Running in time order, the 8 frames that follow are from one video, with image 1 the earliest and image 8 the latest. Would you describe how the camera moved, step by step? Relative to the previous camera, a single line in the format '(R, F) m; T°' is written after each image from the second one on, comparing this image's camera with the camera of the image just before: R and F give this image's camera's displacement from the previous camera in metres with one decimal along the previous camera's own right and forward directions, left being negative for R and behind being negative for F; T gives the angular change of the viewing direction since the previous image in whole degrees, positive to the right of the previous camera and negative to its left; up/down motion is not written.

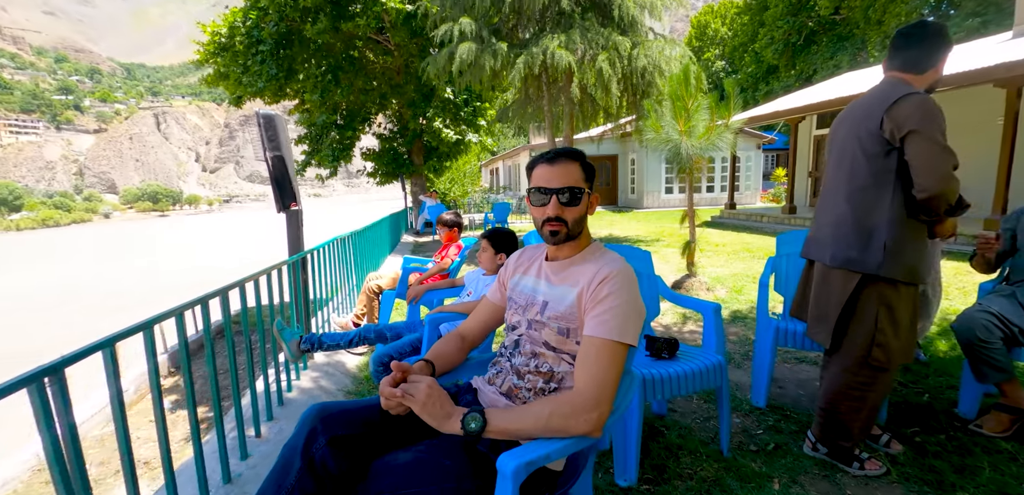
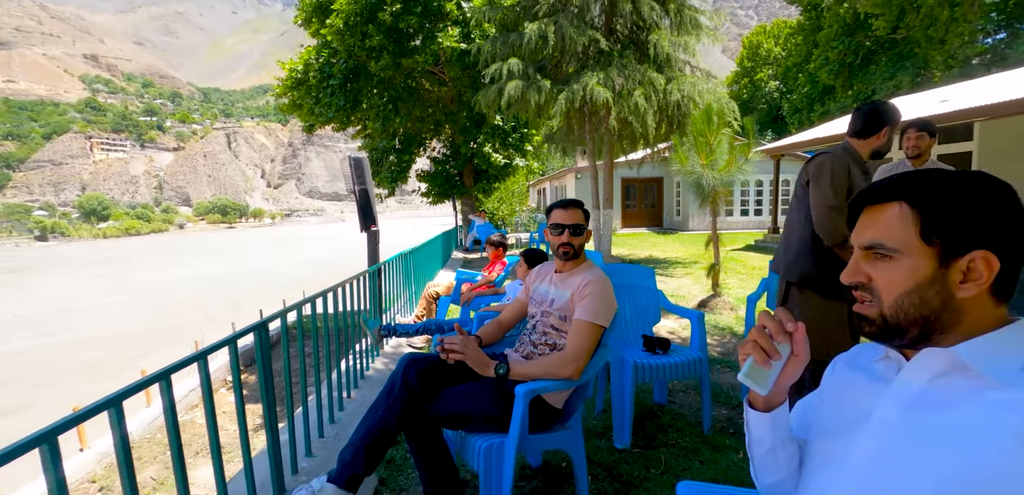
(+0.1, -0.7) m; -5°
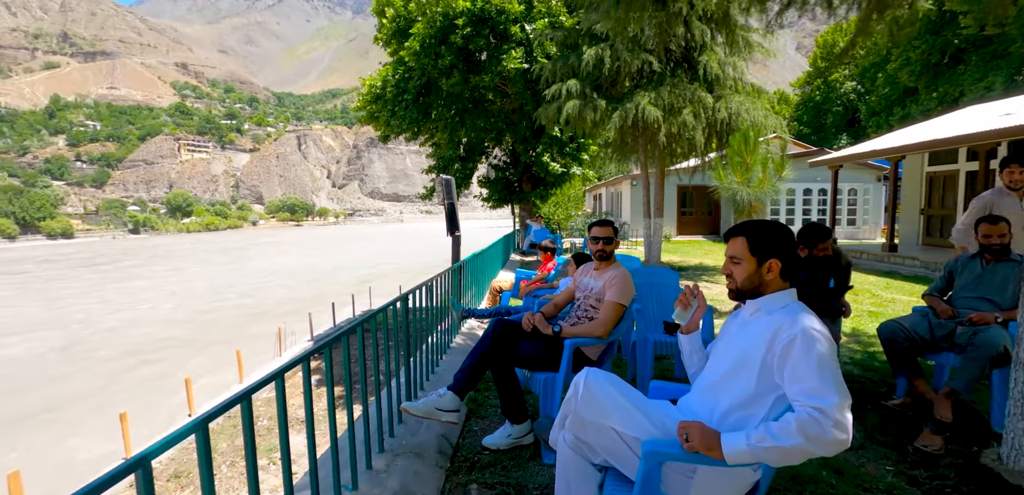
(0.0, -1.0) m; -6°
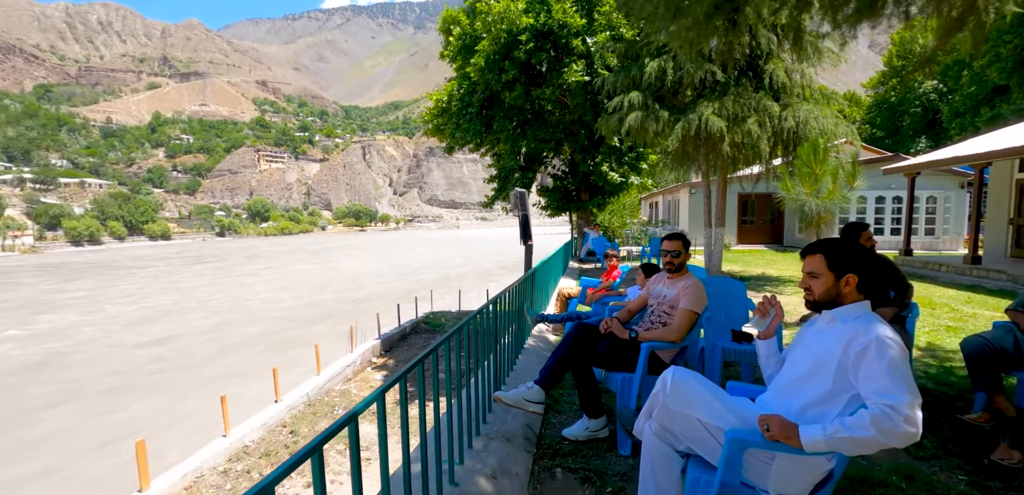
(-0.2, -0.3) m; -6°
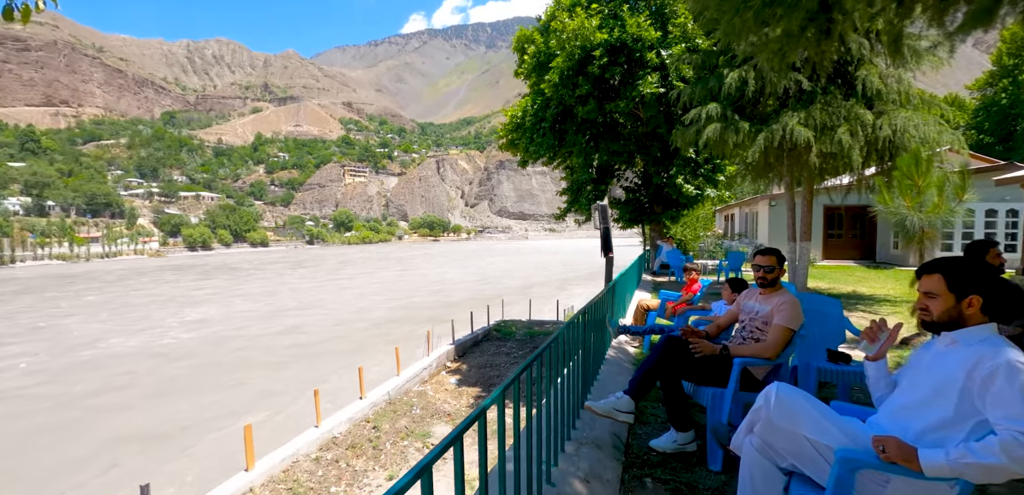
(-0.2, -0.2) m; -8°
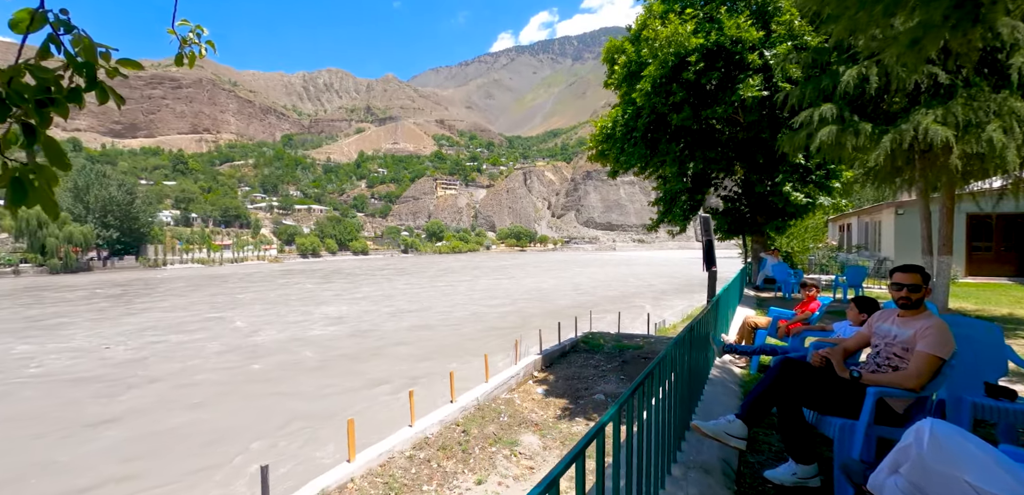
(-0.1, 0.0) m; -10°
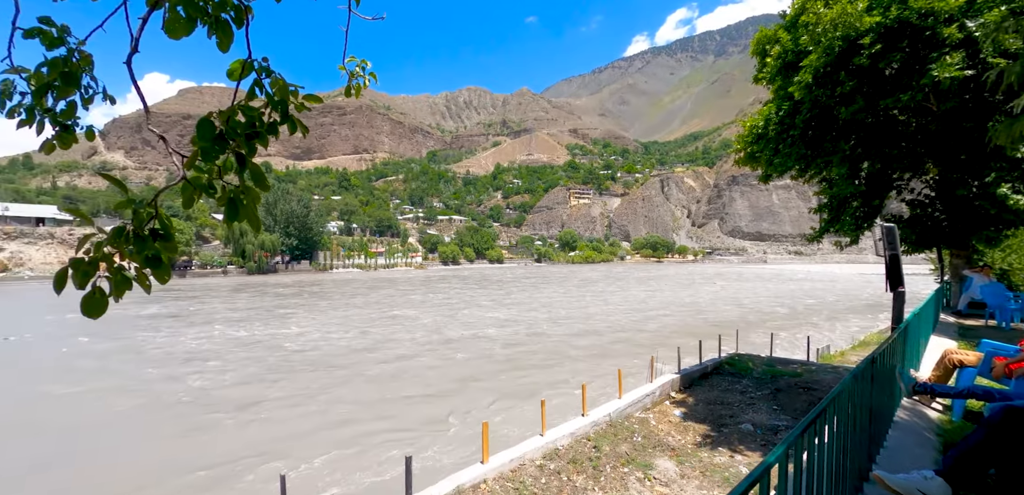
(0.0, +0.2) m; -16°
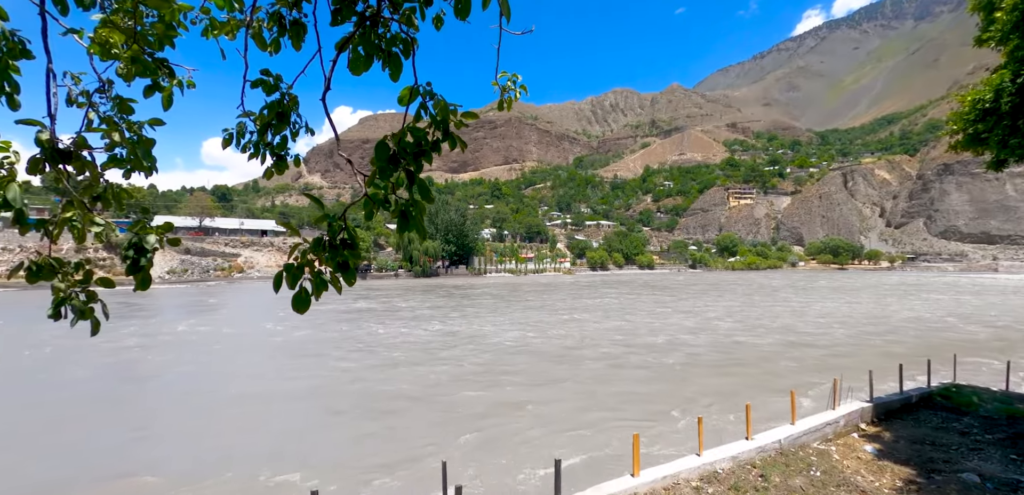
(0.0, 0.0) m; -17°
